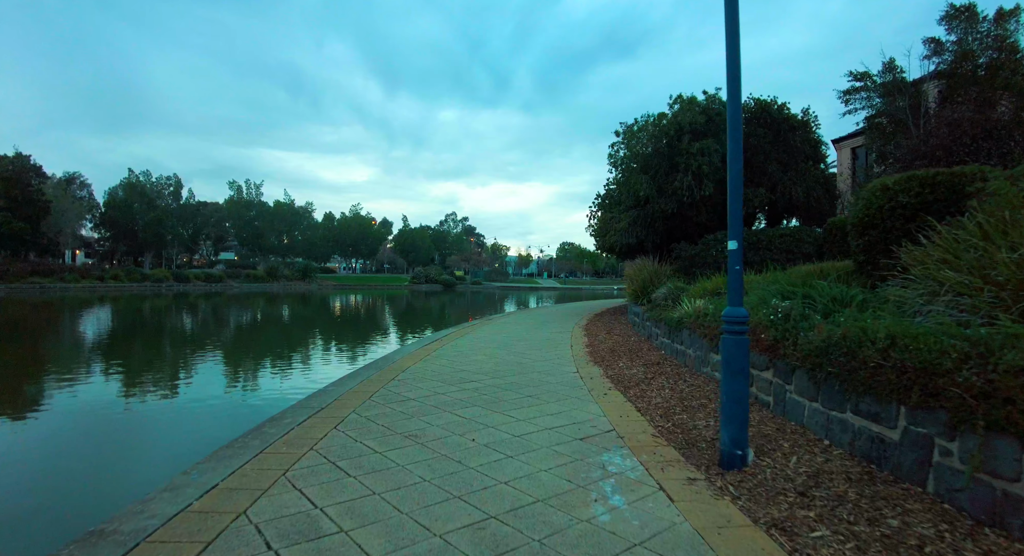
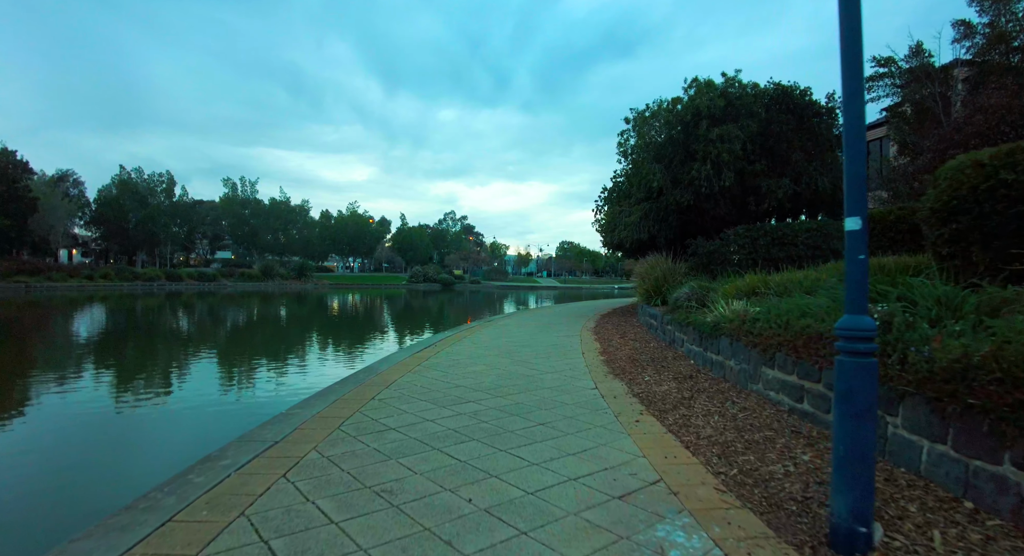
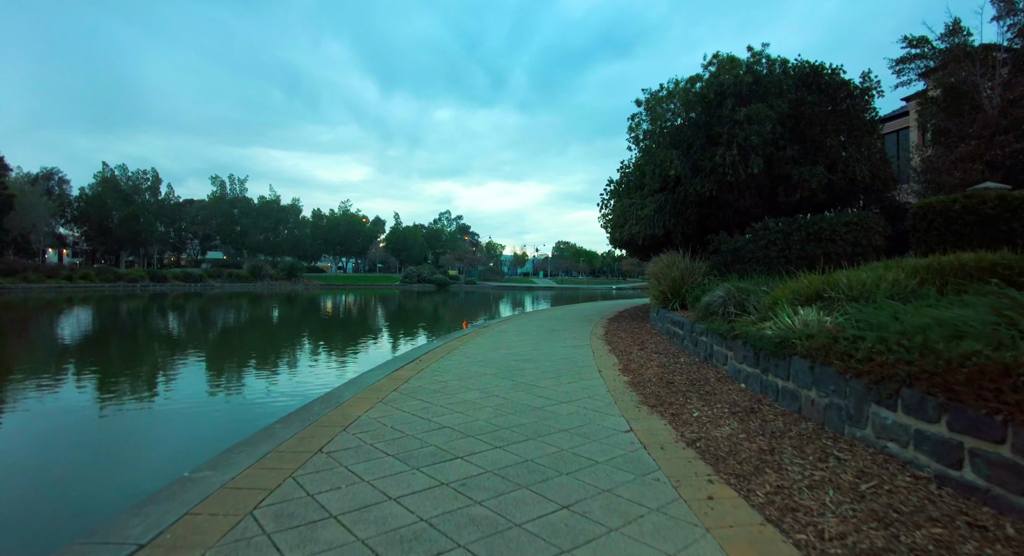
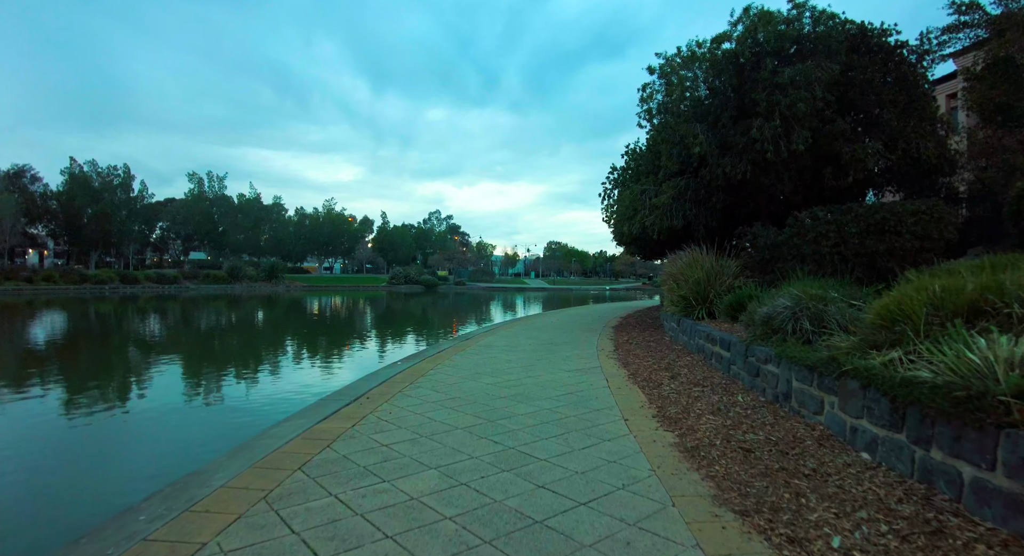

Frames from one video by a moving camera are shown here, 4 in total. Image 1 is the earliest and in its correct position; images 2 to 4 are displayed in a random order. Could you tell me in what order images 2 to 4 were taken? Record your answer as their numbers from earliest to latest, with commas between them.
2, 3, 4
